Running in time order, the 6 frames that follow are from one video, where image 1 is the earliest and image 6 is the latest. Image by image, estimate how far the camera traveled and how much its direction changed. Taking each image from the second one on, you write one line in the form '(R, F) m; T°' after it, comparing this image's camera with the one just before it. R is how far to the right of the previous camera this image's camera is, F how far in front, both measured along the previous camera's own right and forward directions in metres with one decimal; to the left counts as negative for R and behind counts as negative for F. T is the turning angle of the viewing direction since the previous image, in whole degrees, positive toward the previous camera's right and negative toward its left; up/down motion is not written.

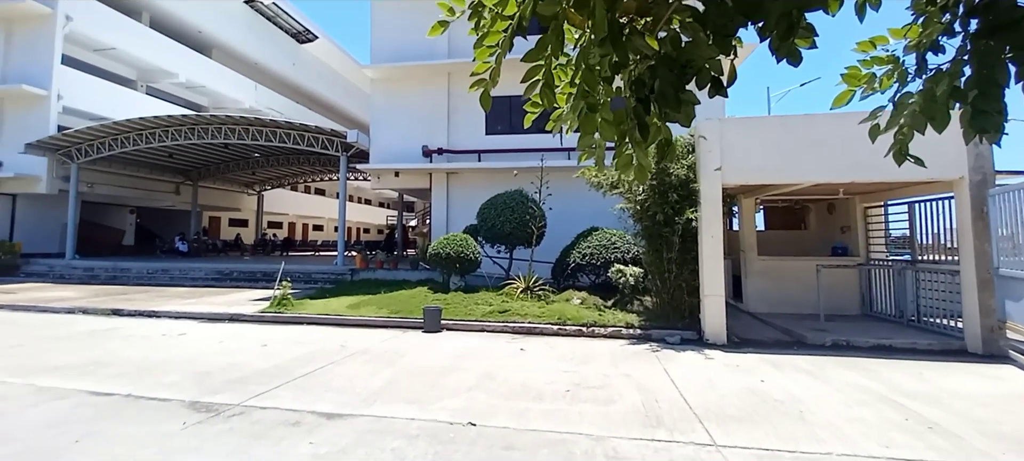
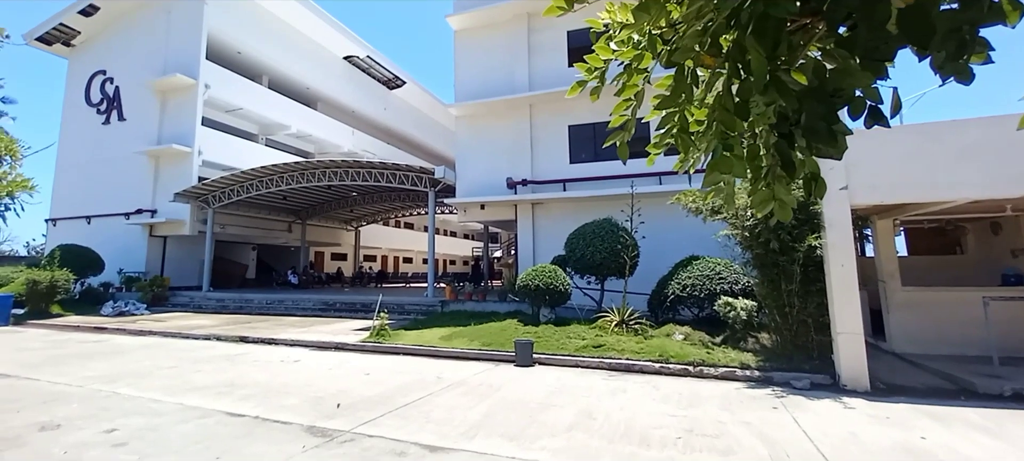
(-0.6, +0.1) m; -9°
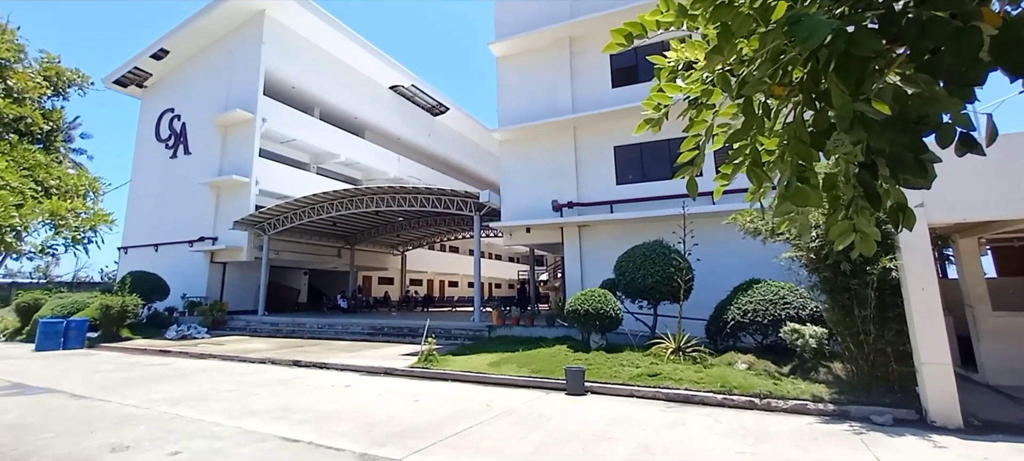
(-0.4, 0.0) m; -4°
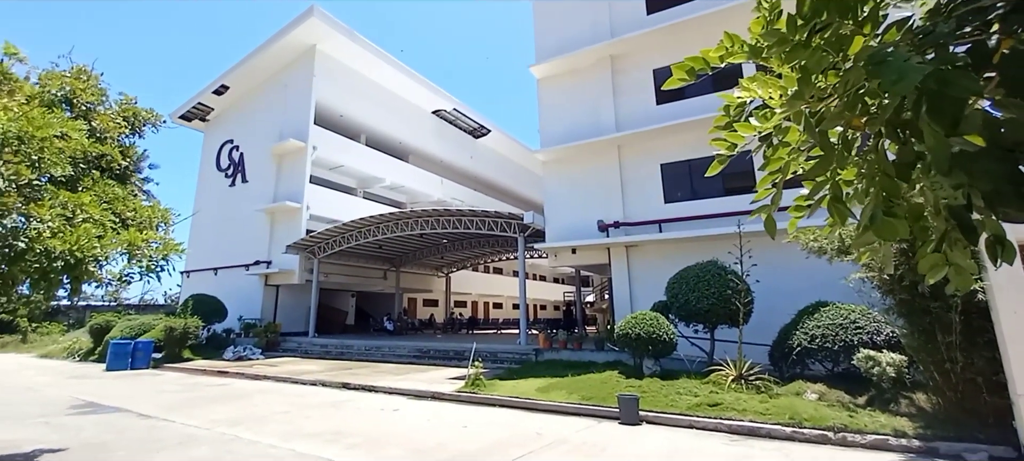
(-0.4, 0.0) m; -4°
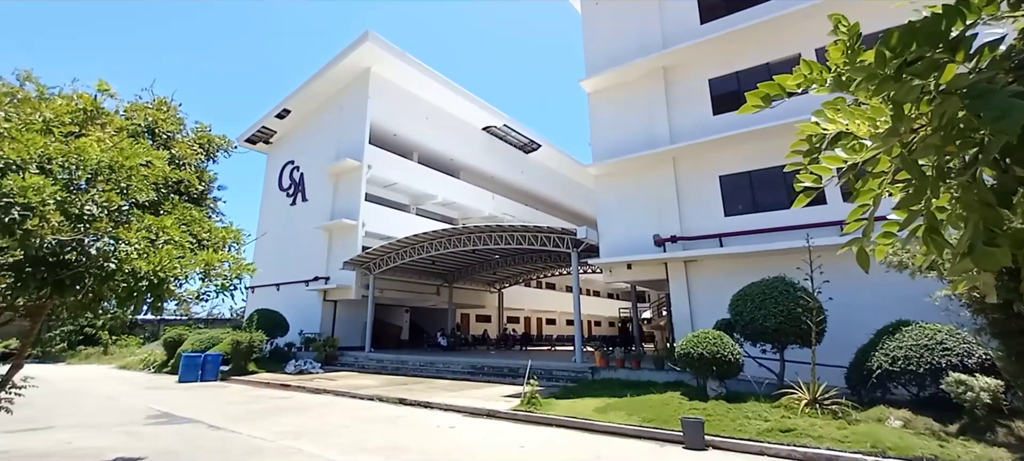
(-0.6, 0.0) m; -4°
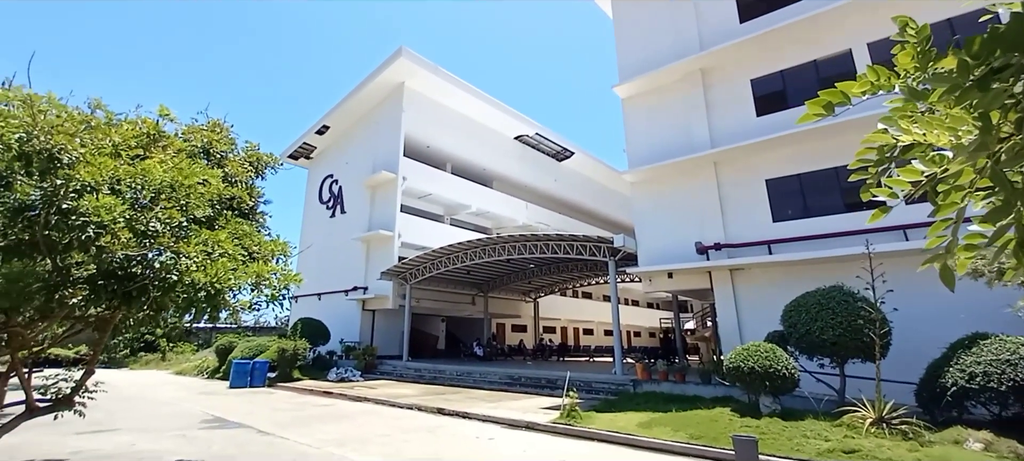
(-0.2, 0.0) m; -4°
